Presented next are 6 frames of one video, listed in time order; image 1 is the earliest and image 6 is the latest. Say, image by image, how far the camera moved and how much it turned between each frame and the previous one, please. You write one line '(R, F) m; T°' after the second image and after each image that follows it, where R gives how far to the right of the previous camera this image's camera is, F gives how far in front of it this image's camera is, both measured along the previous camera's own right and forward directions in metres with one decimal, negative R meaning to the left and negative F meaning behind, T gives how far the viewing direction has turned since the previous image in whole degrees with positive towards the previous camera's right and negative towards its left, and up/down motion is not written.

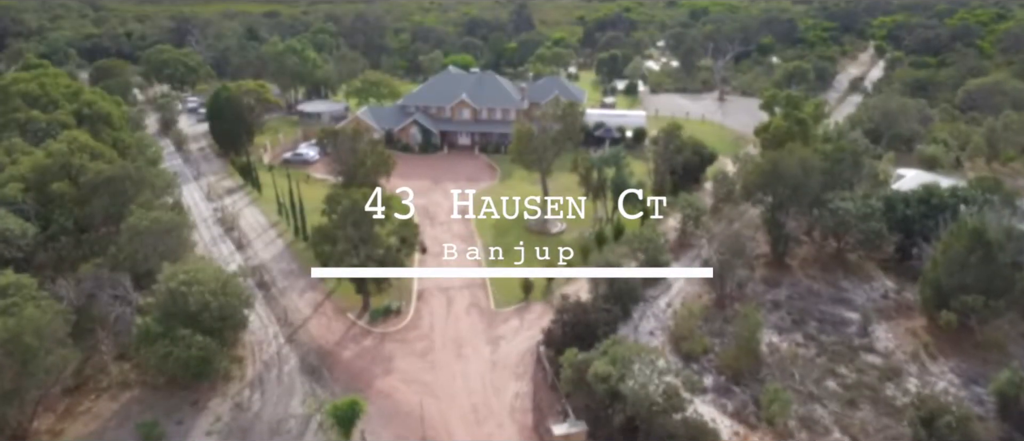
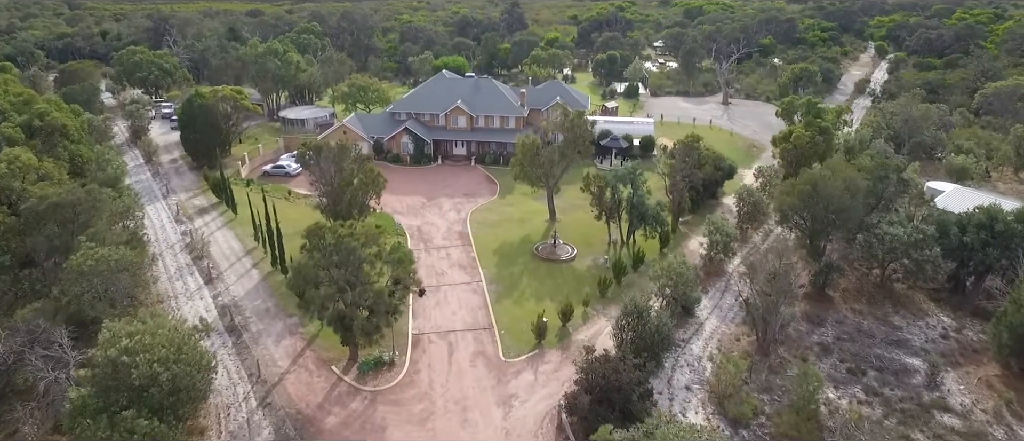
(-1.1, +5.0) m; +1°
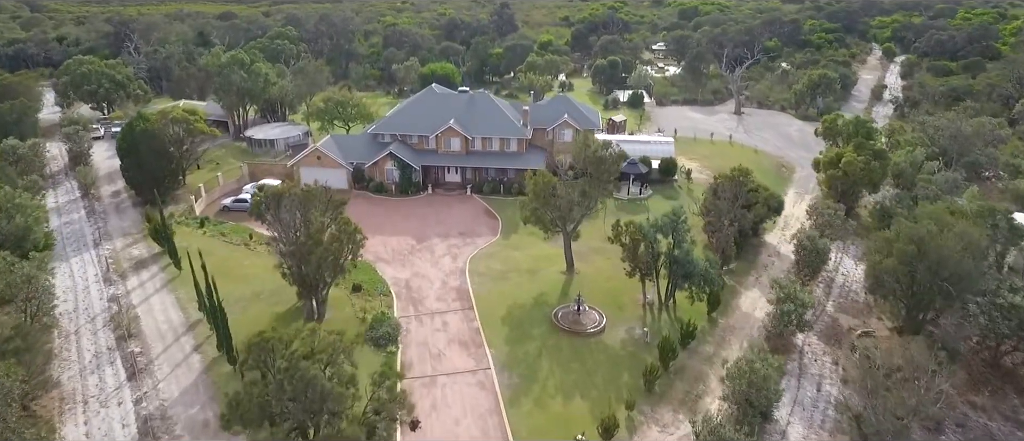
(-1.4, +8.6) m; +1°
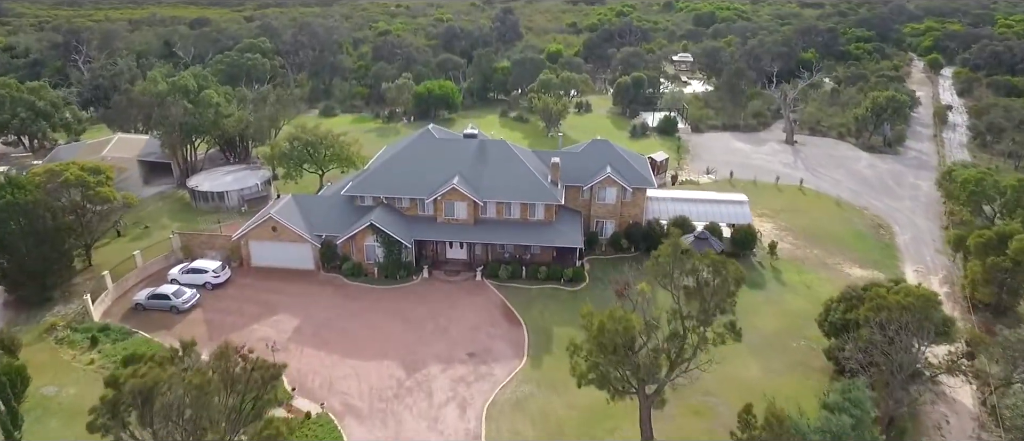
(-2.0, +14.5) m; 0°
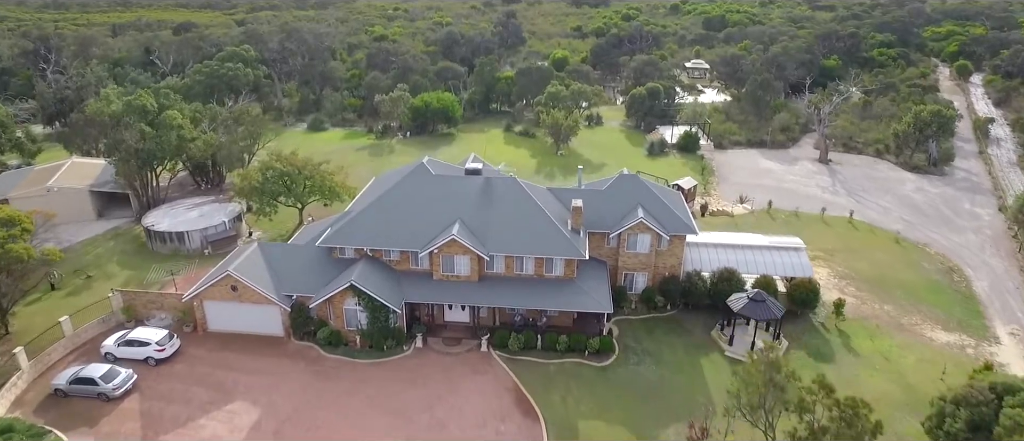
(-0.7, +7.3) m; 0°
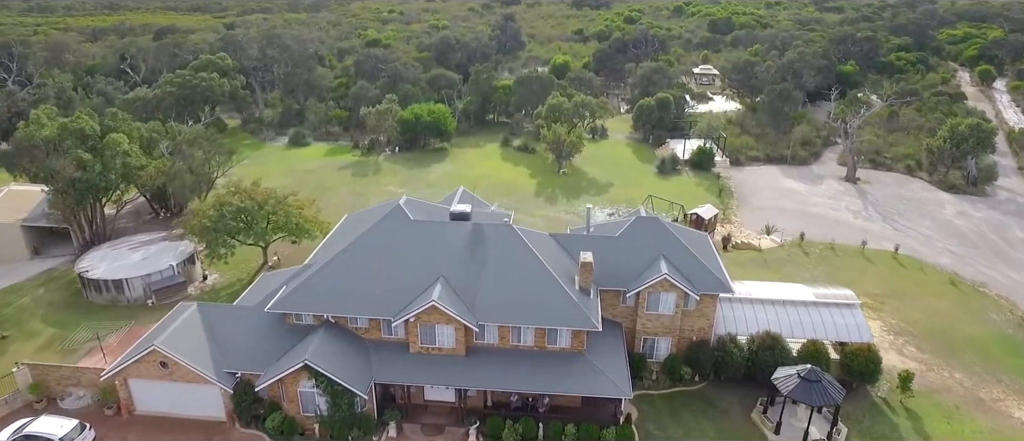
(+0.2, +6.3) m; 0°
